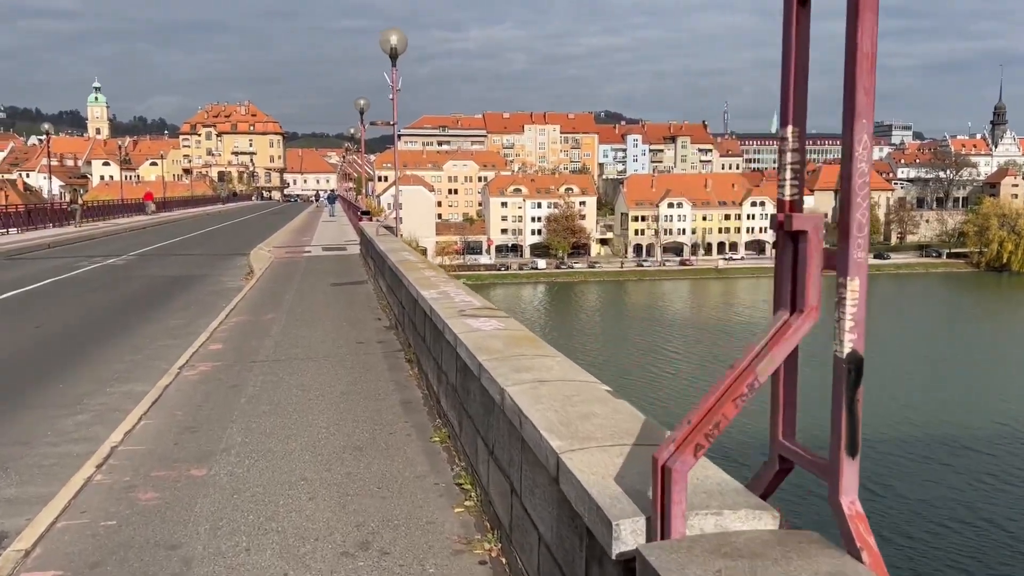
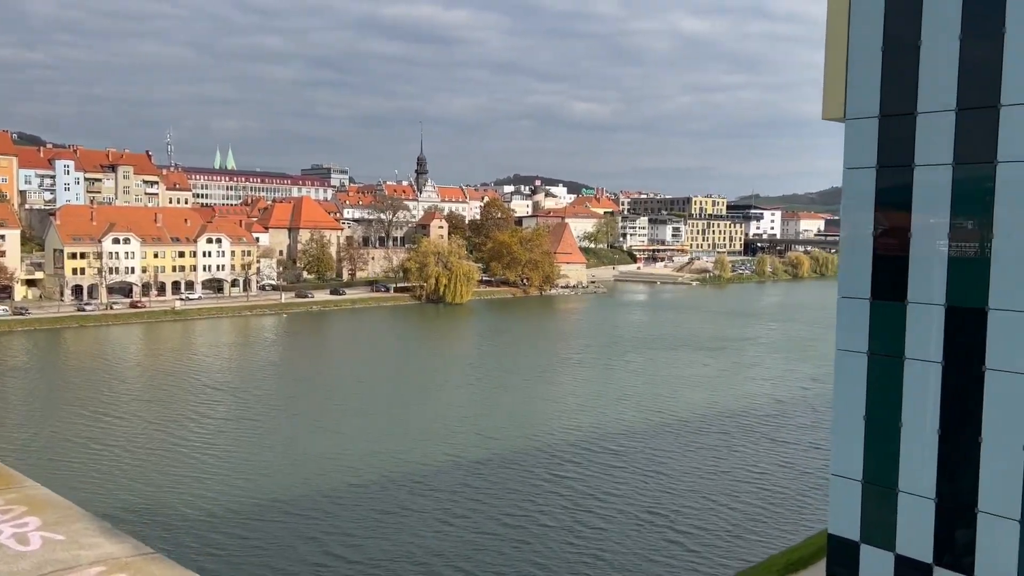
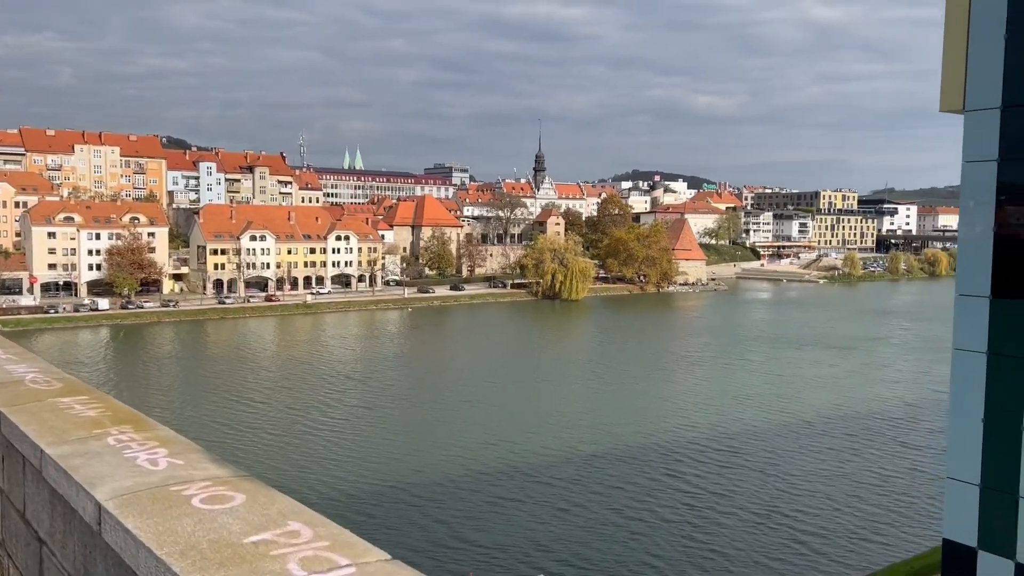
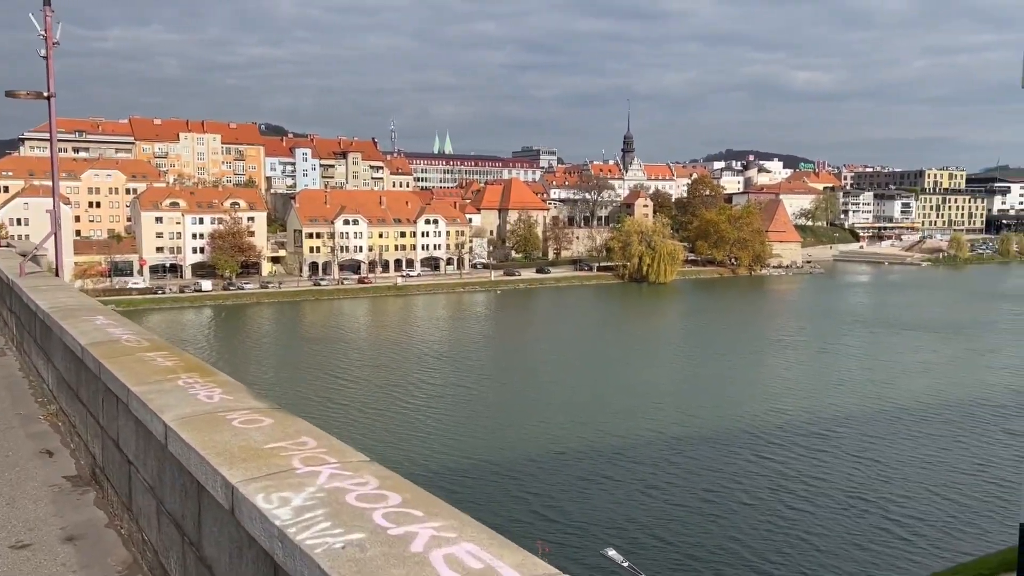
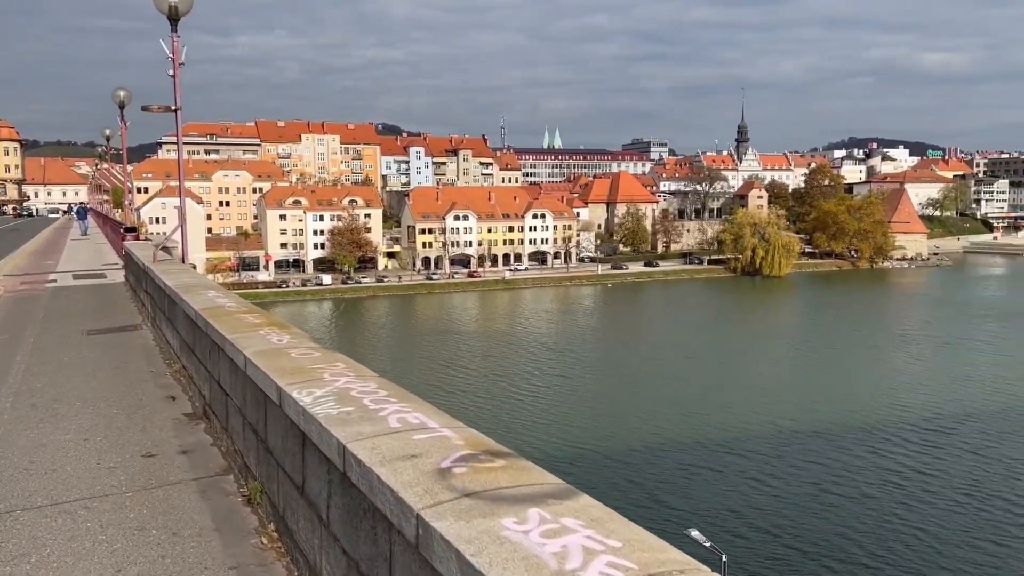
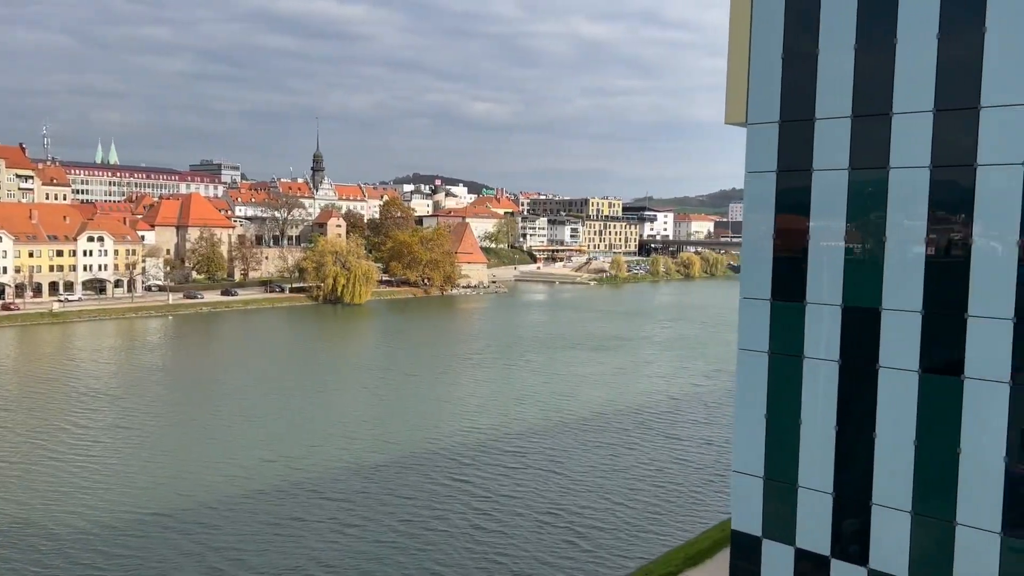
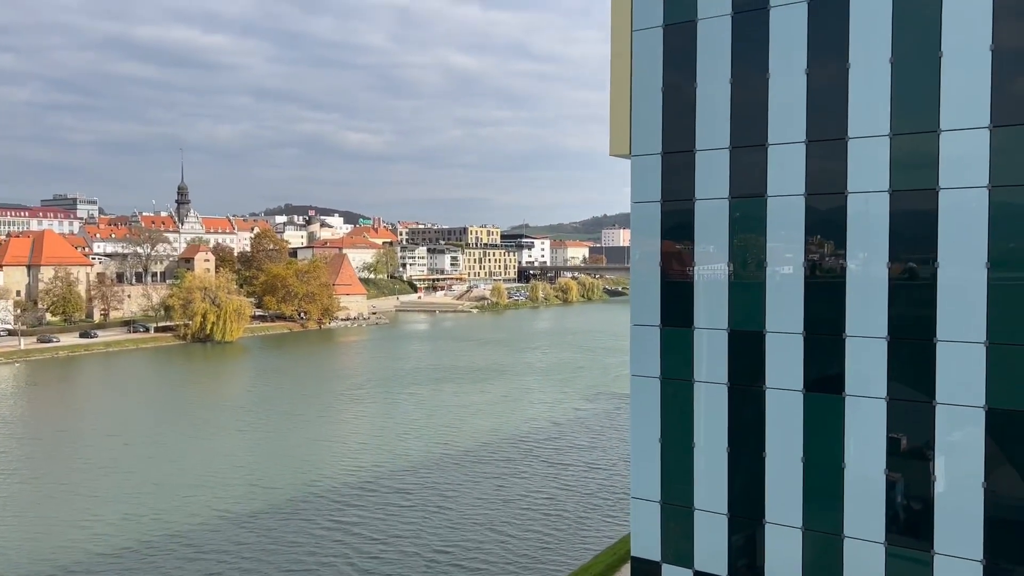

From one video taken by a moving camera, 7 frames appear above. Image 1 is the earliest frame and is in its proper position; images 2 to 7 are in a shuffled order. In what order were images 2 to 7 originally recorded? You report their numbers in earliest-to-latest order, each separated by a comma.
5, 4, 3, 2, 6, 7
